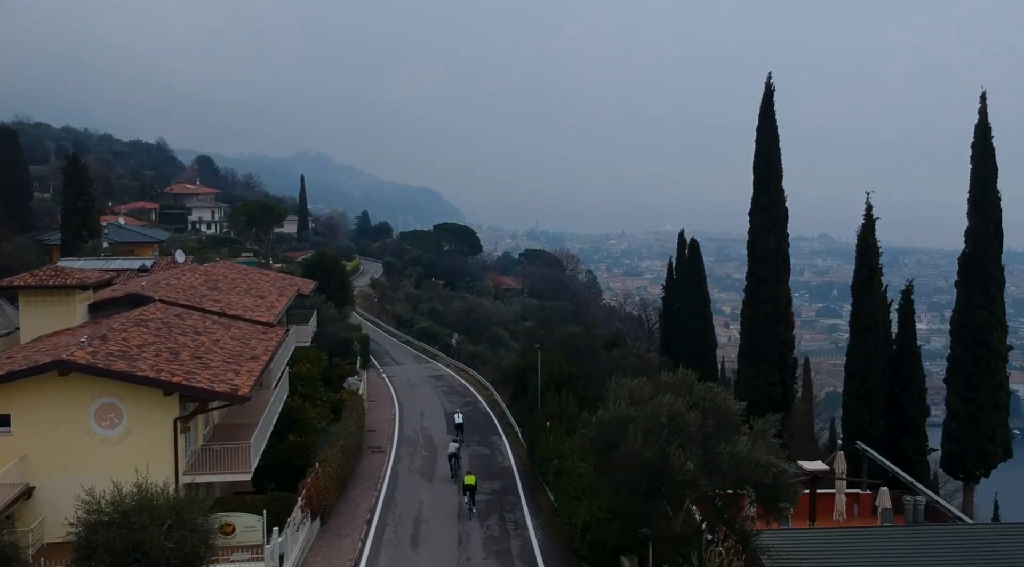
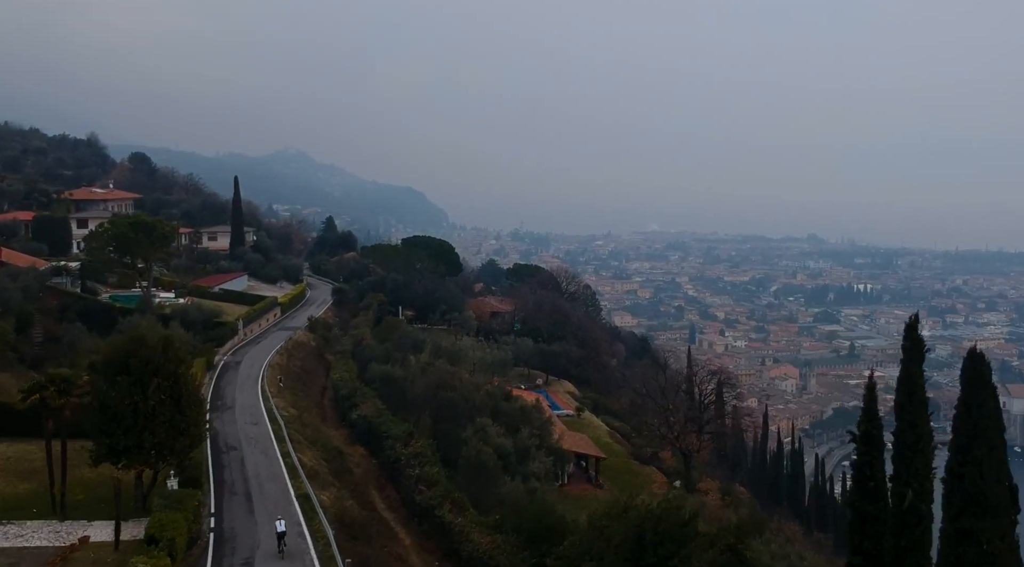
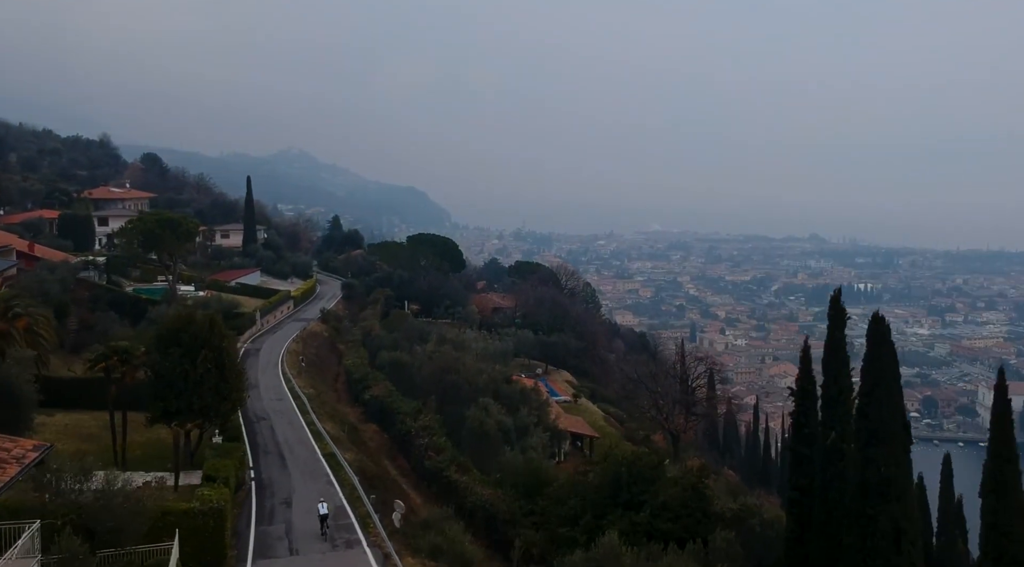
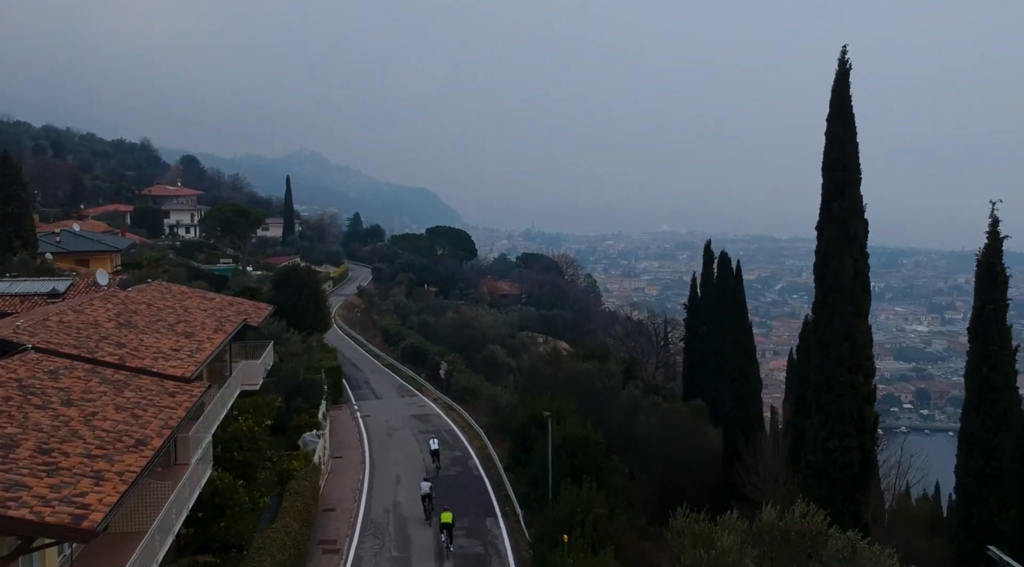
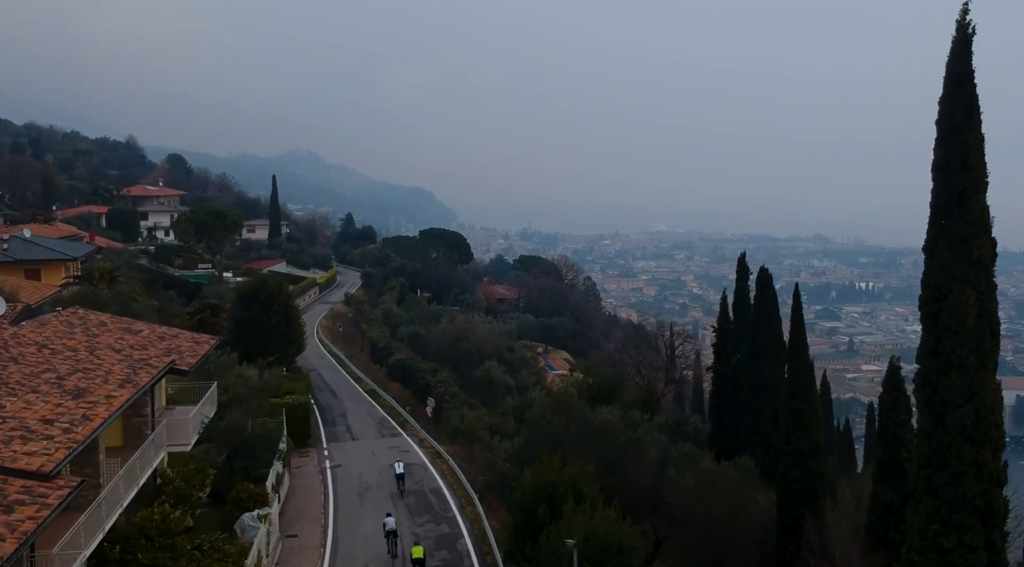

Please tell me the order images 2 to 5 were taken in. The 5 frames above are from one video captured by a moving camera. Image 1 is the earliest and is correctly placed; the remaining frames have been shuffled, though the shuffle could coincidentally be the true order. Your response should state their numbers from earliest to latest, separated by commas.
4, 5, 3, 2
